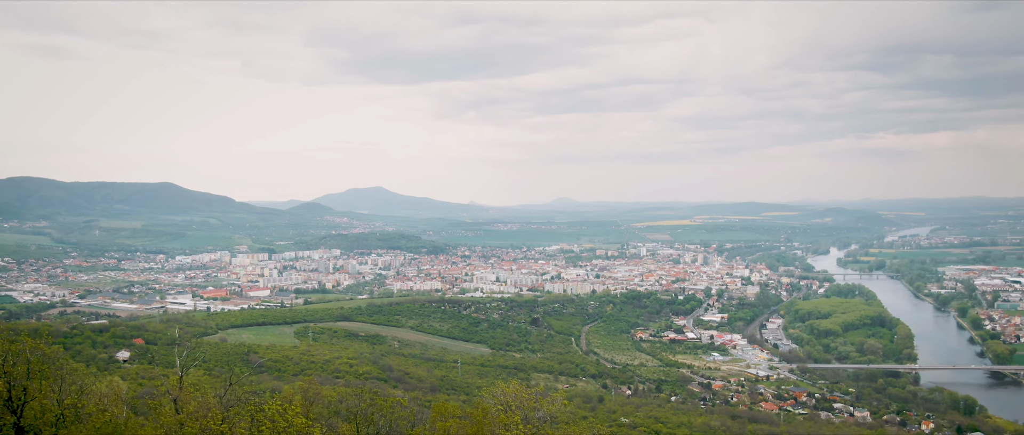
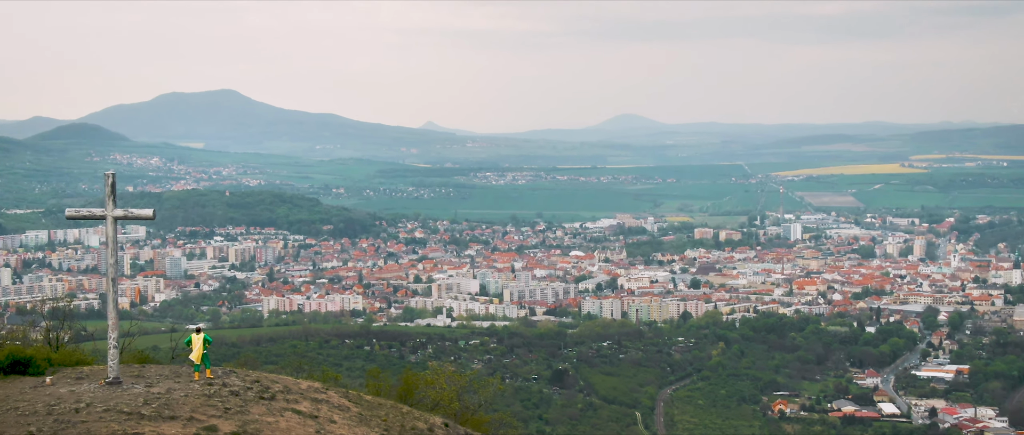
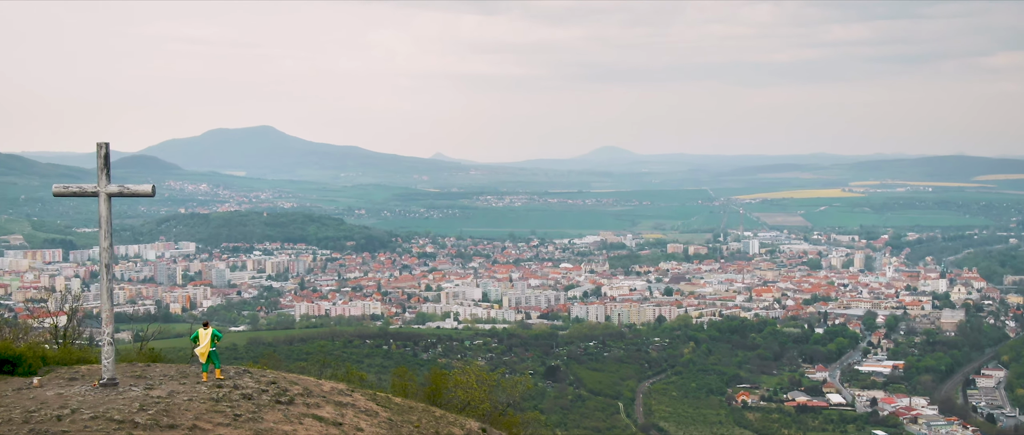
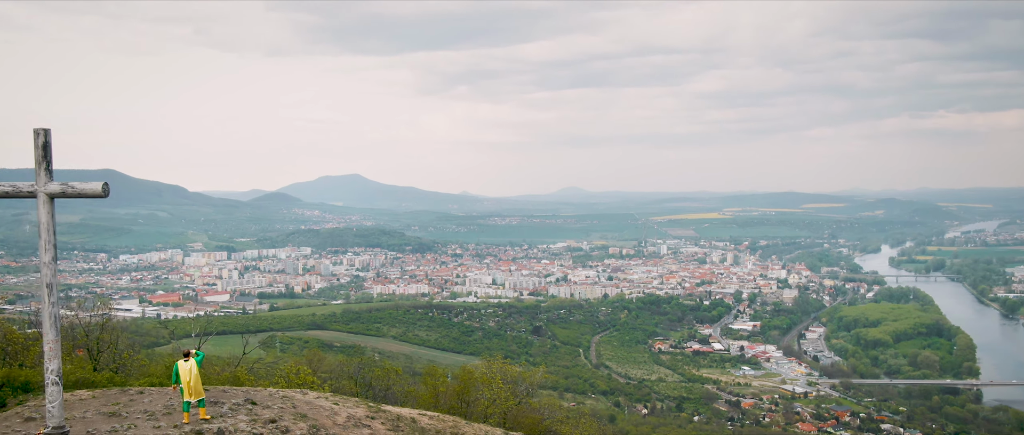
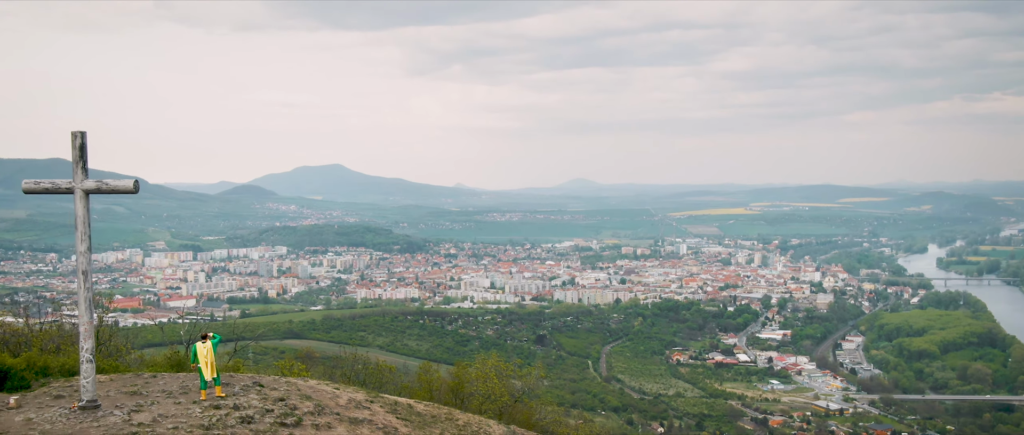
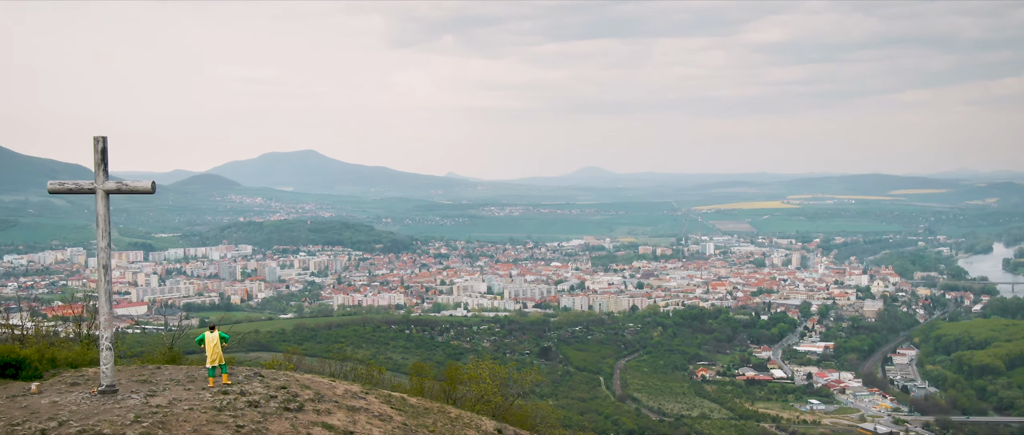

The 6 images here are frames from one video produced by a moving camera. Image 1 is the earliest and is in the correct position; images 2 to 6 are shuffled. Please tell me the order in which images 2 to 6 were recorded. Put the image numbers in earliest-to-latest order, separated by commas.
4, 5, 6, 3, 2
